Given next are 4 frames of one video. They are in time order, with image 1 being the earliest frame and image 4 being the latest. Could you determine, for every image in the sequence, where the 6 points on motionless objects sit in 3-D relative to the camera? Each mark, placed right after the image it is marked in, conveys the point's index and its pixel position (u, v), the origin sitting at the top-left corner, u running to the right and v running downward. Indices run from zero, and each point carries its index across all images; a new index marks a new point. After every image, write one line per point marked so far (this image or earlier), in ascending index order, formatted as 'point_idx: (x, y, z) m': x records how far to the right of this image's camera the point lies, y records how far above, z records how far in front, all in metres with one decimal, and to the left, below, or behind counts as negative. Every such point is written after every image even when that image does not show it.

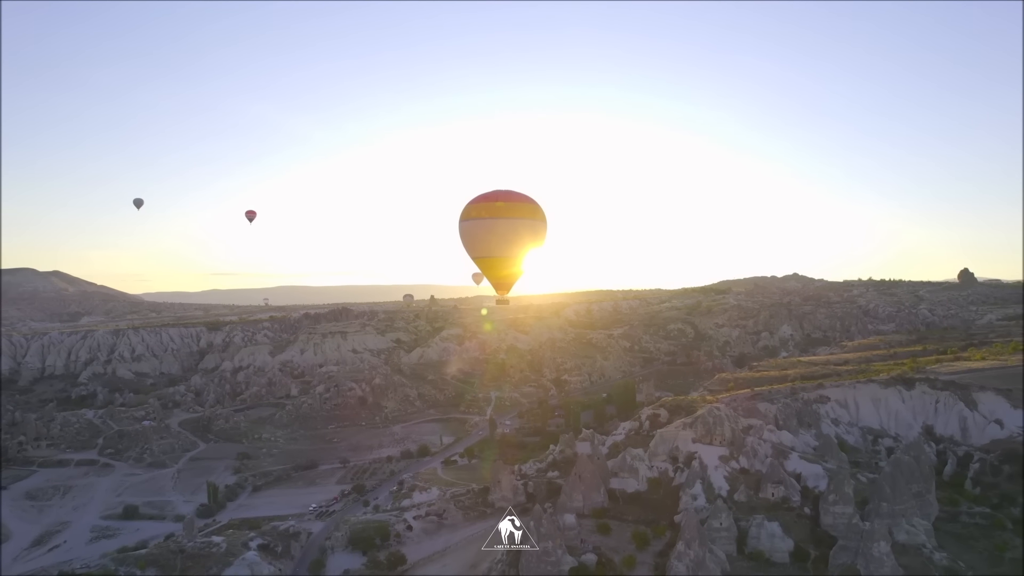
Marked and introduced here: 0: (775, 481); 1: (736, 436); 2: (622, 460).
0: (+6.0, -4.5, +16.5) m
1: (+5.6, -3.8, +18.1) m
2: (+2.8, -4.5, +18.5) m
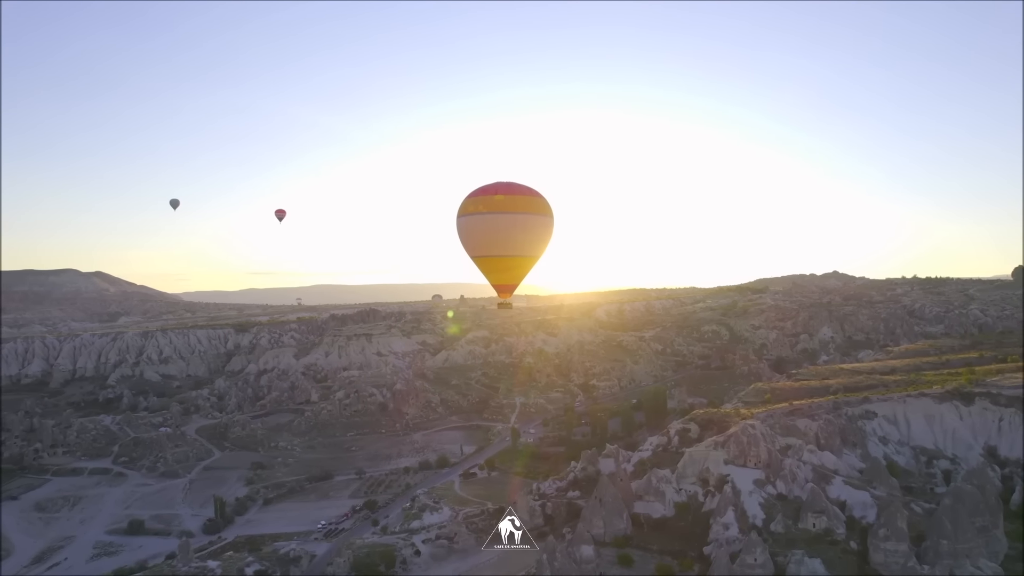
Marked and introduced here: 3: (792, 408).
0: (+6.3, -4.6, +14.9) m
1: (+6.0, -3.9, +16.5) m
2: (+3.2, -4.6, +17.1) m
3: (+7.6, -3.2, +19.6) m
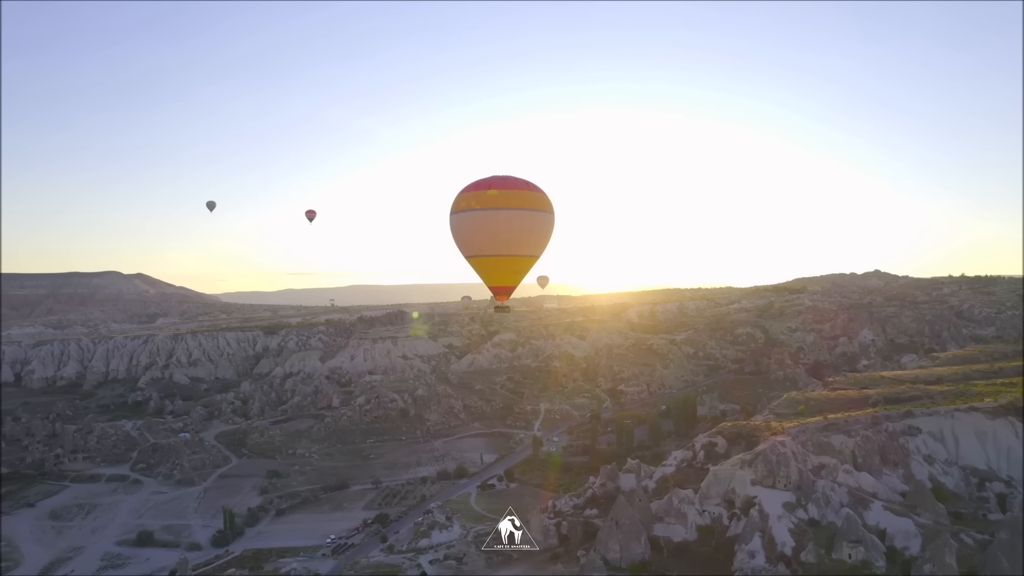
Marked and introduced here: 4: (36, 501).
0: (+6.4, -4.8, +13.7) m
1: (+6.2, -4.0, +15.3) m
2: (+3.4, -4.7, +15.9) m
3: (+8.0, -3.4, +18.3) m
4: (-12.6, -5.6, +19.3) m
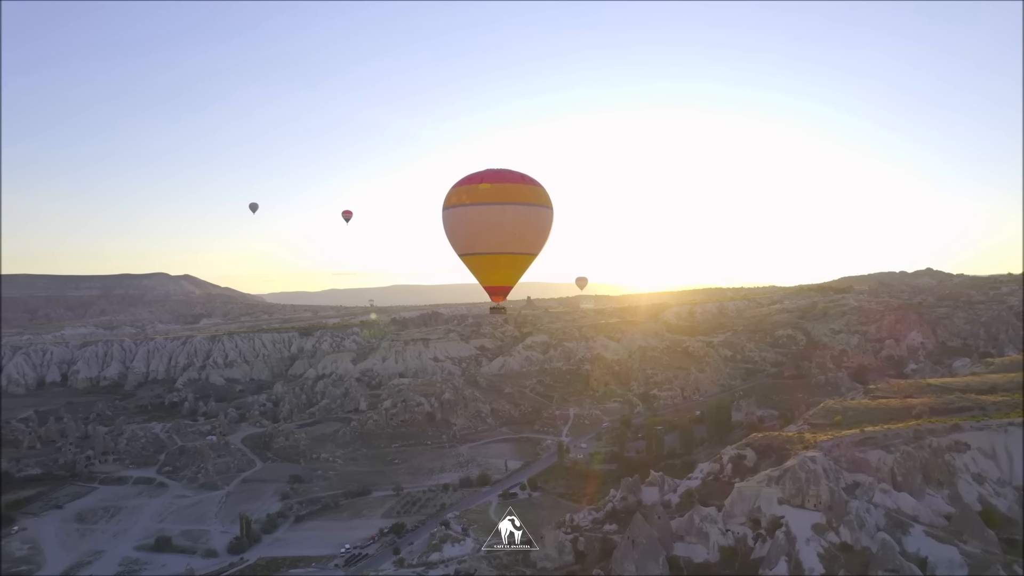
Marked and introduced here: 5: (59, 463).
0: (+6.6, -4.8, +12.6) m
1: (+6.4, -4.1, +14.2) m
2: (+3.7, -4.8, +15.0) m
3: (+8.4, -3.4, +17.1) m
4: (-12.1, -5.8, +19.2) m
5: (-11.8, -4.5, +18.4) m
